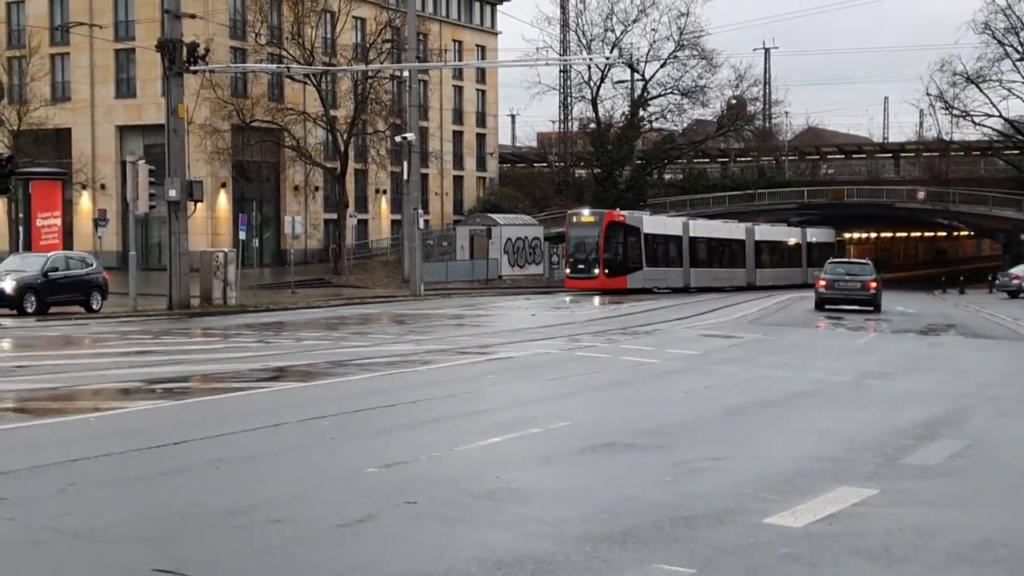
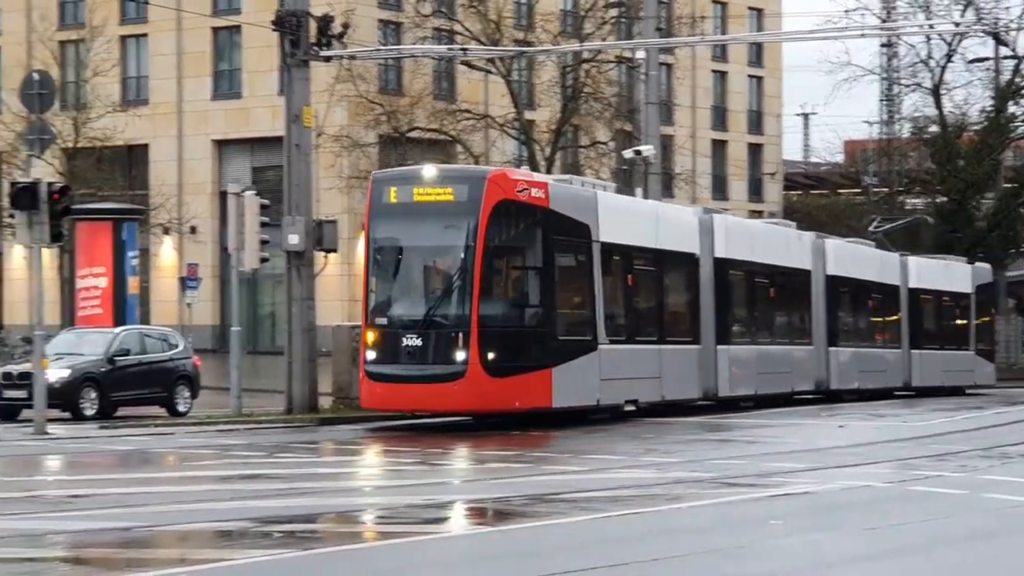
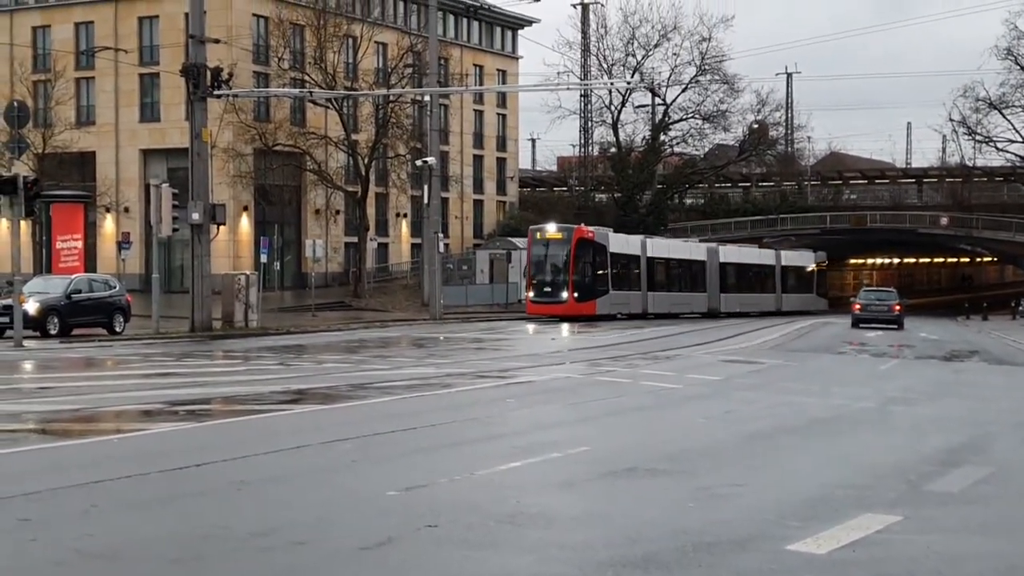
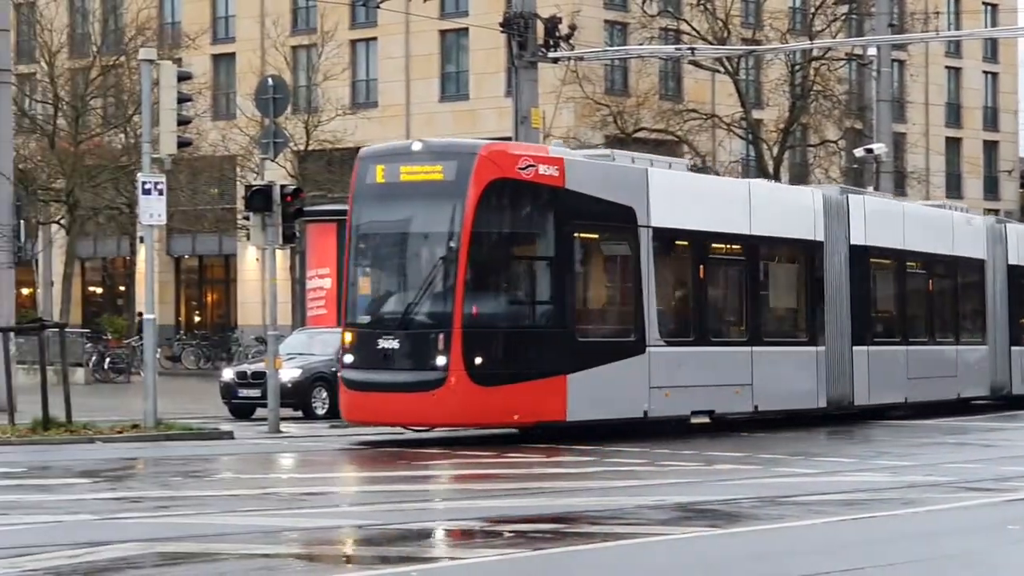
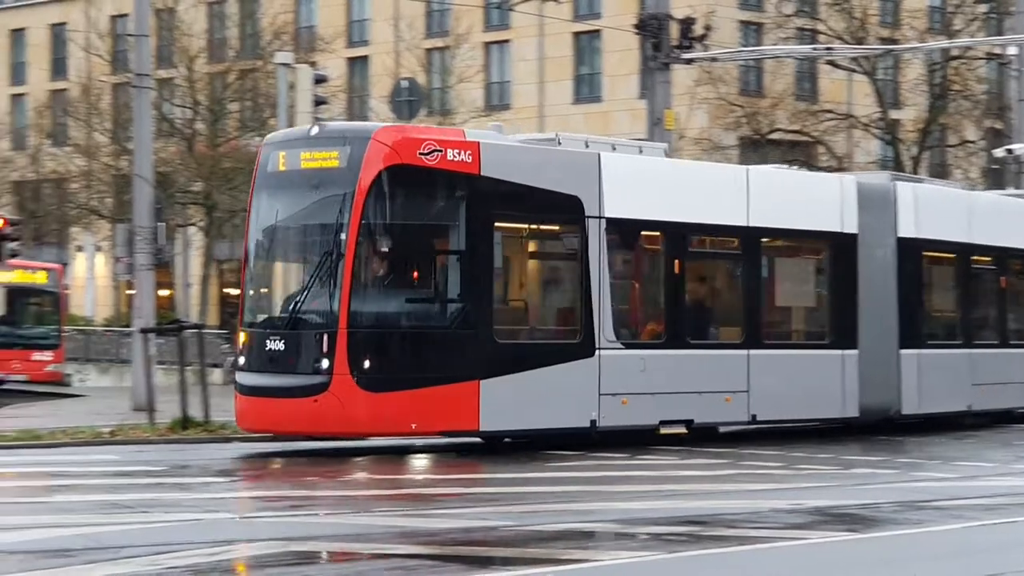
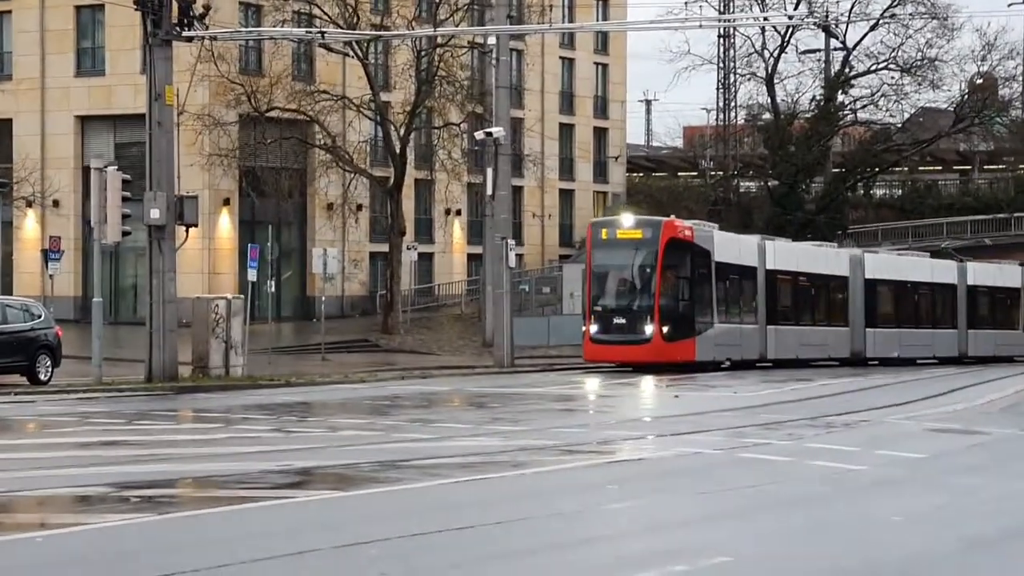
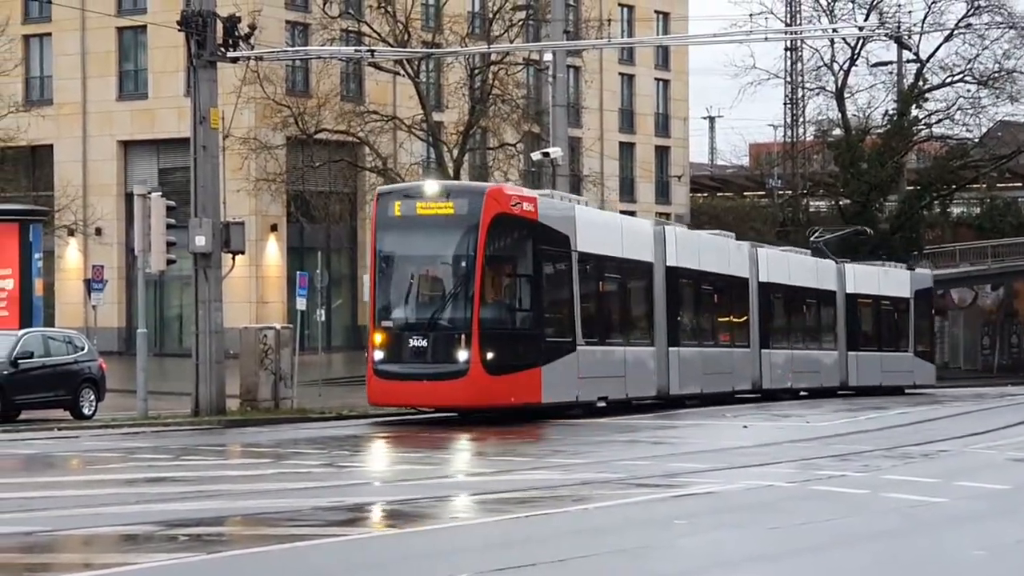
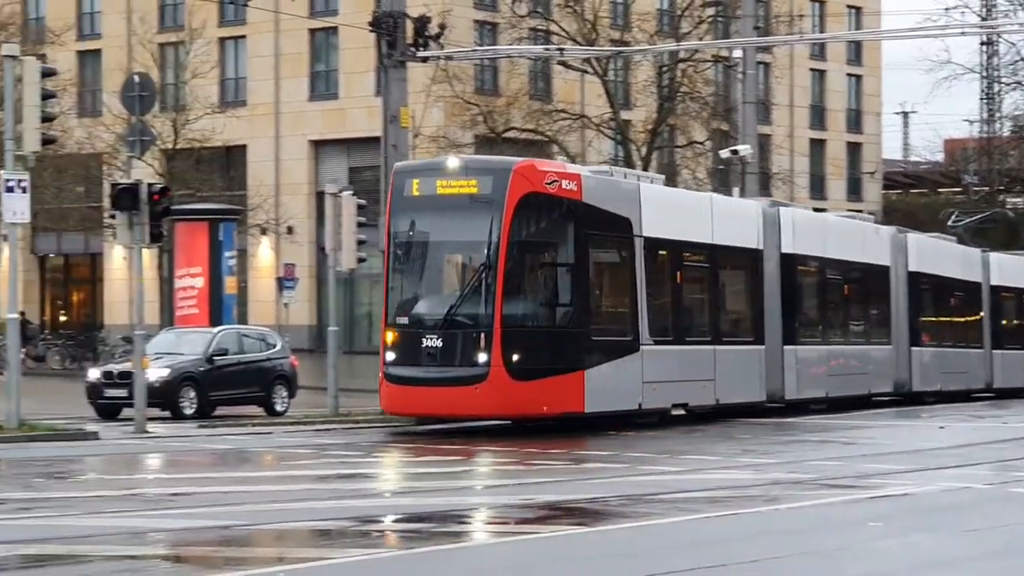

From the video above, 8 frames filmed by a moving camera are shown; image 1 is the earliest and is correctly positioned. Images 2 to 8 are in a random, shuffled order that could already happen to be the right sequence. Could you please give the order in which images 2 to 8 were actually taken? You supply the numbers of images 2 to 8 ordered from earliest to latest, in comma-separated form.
3, 6, 7, 2, 8, 4, 5
